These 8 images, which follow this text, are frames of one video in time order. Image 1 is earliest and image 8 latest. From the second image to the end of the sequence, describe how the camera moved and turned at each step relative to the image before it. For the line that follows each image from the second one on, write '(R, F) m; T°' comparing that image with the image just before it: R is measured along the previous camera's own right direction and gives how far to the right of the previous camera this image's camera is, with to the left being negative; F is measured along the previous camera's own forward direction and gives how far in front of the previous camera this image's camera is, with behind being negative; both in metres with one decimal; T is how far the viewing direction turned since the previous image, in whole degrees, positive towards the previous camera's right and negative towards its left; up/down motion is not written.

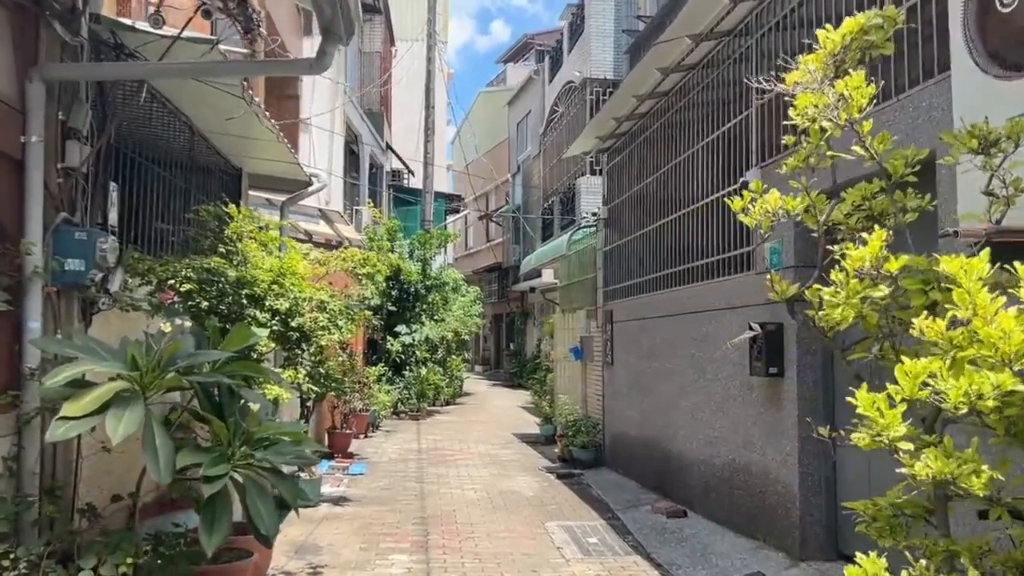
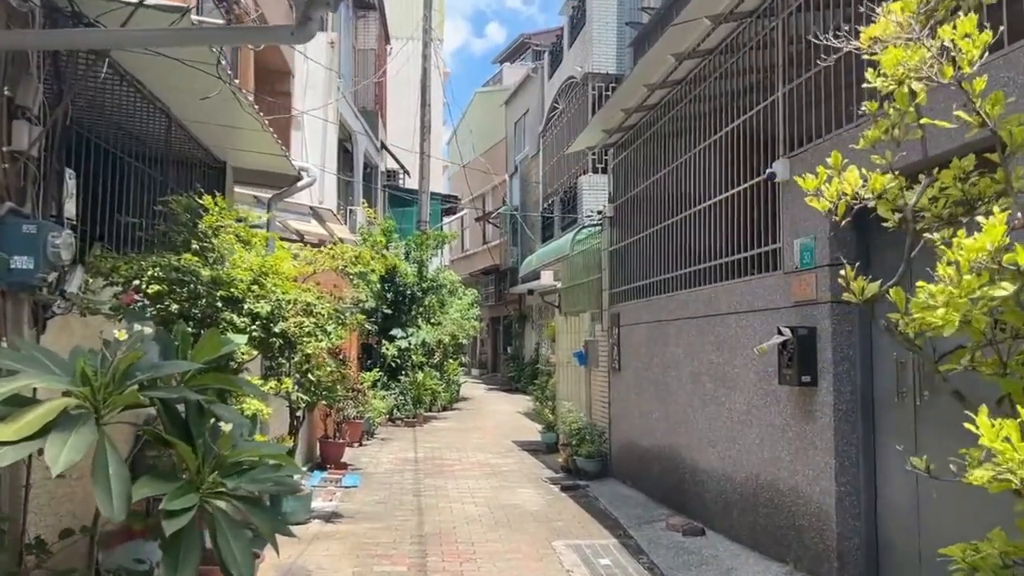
(-0.1, +0.5) m; 0°
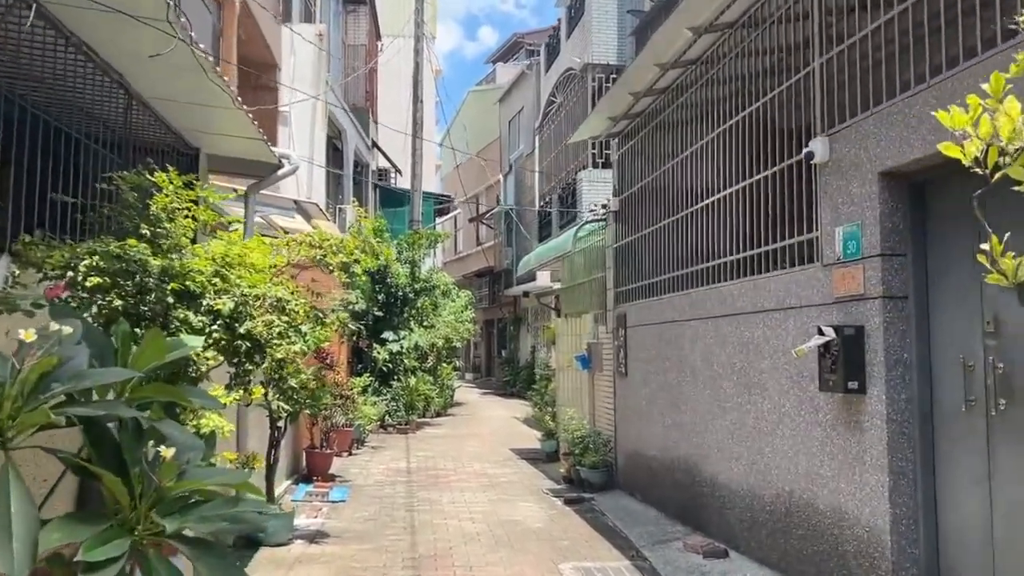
(-0.1, +0.6) m; 0°
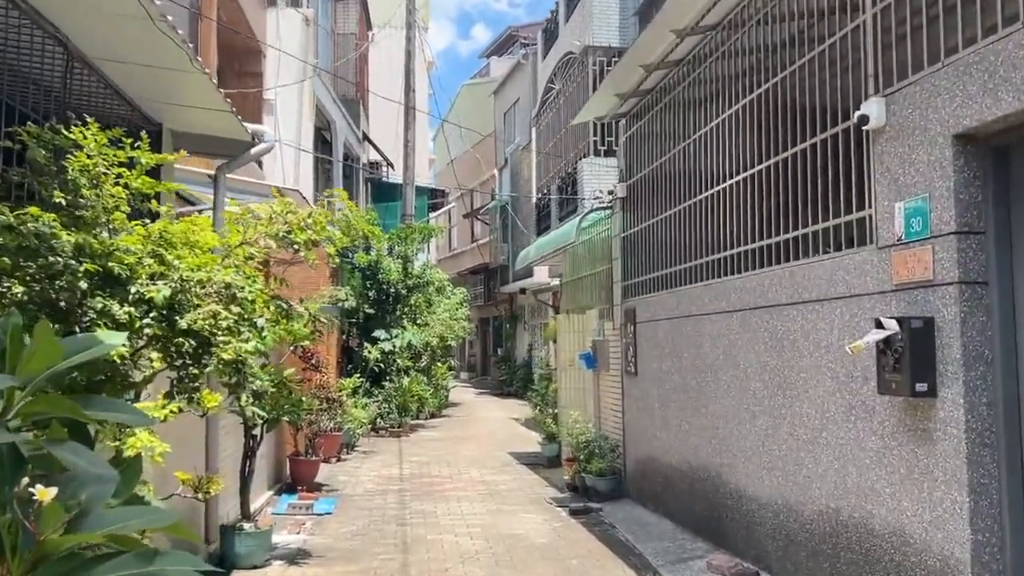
(0.0, +0.7) m; 0°
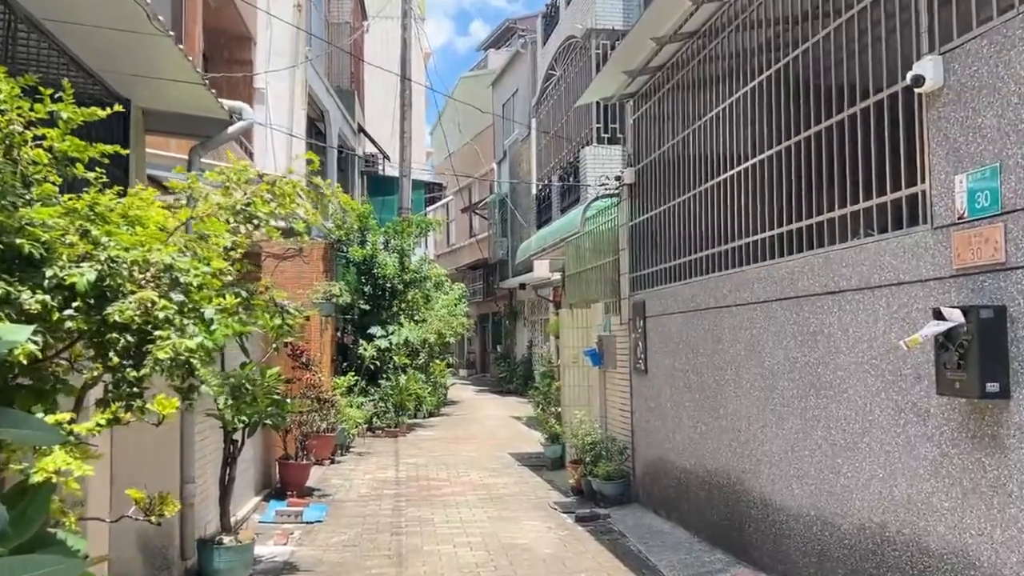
(0.0, +0.5) m; 0°
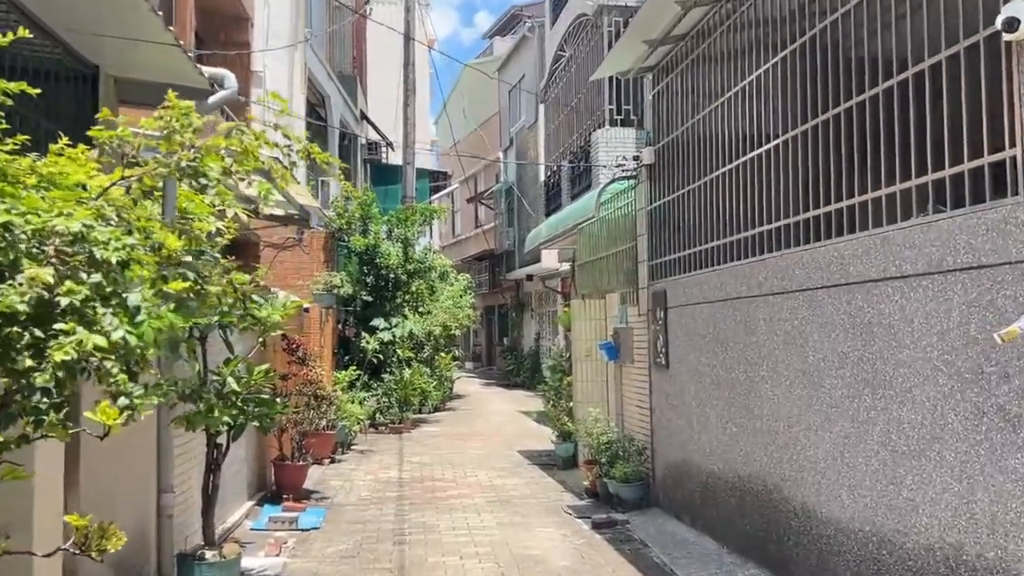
(0.0, +0.6) m; 0°
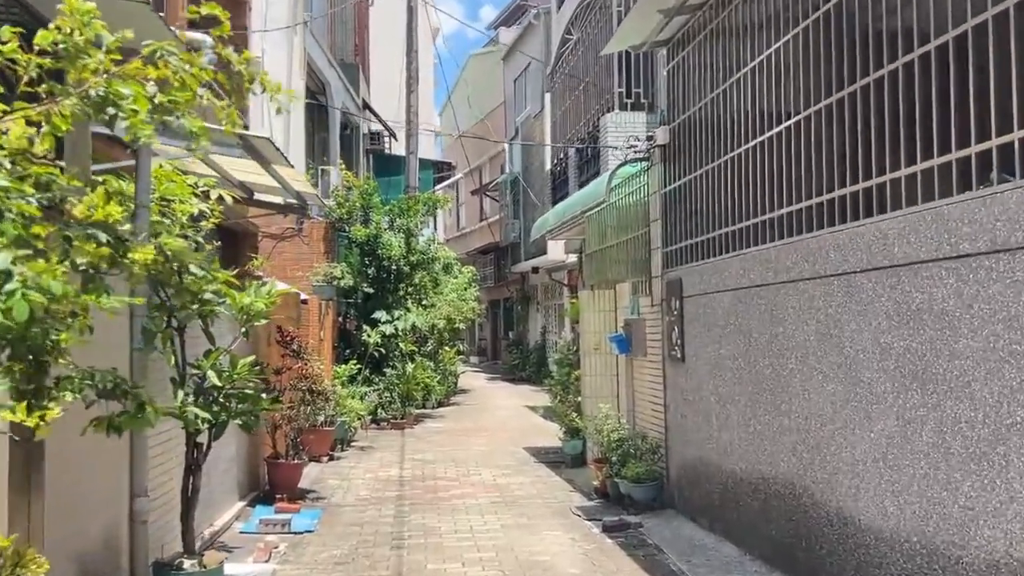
(0.0, +0.4) m; 0°
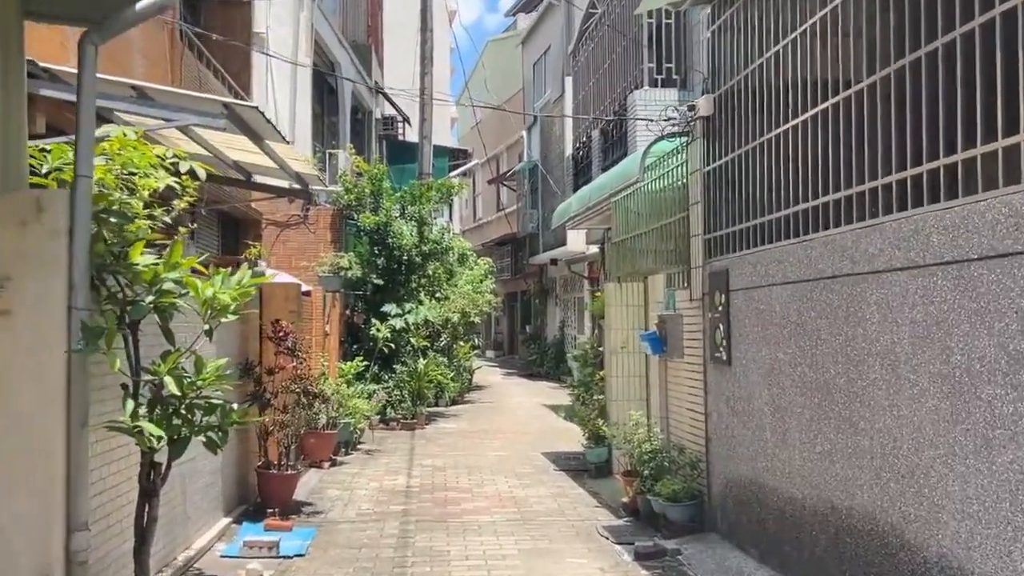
(0.0, +0.9) m; -1°
